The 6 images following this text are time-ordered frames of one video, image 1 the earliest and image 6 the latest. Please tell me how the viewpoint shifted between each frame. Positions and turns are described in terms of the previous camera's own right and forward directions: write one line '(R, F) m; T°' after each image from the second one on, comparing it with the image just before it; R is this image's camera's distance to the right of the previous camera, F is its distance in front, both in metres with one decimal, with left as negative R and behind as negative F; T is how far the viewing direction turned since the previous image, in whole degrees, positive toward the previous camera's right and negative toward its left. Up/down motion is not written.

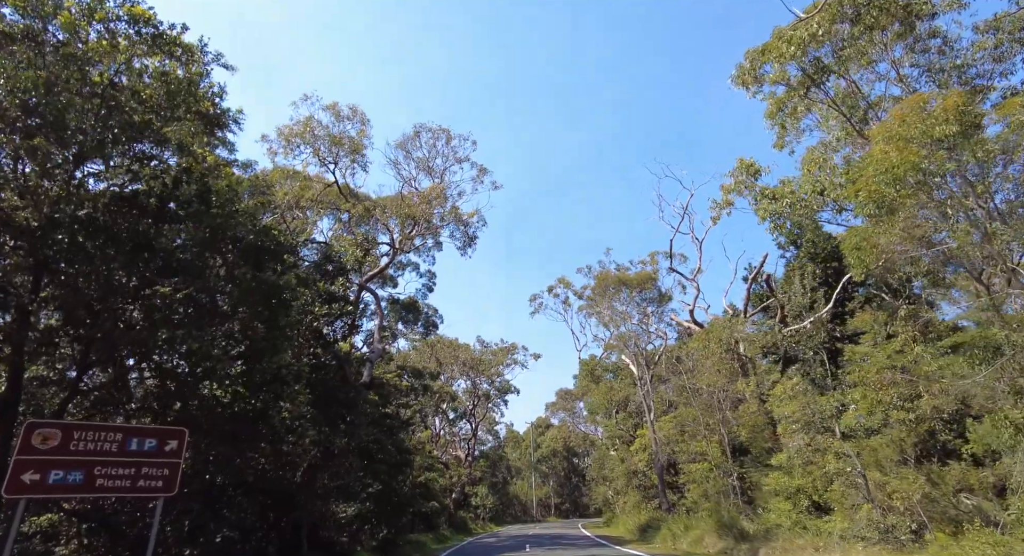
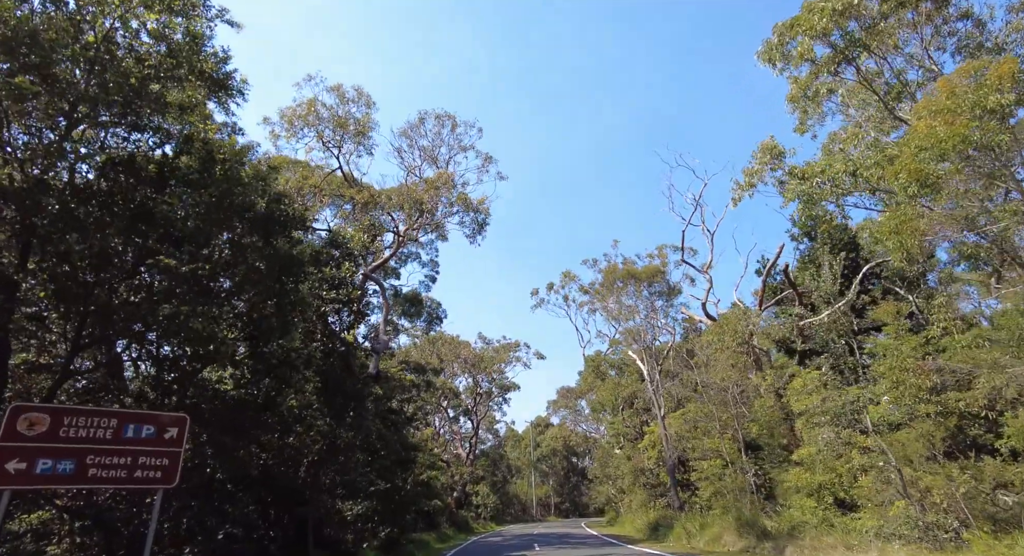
(-0.4, +0.7) m; 0°
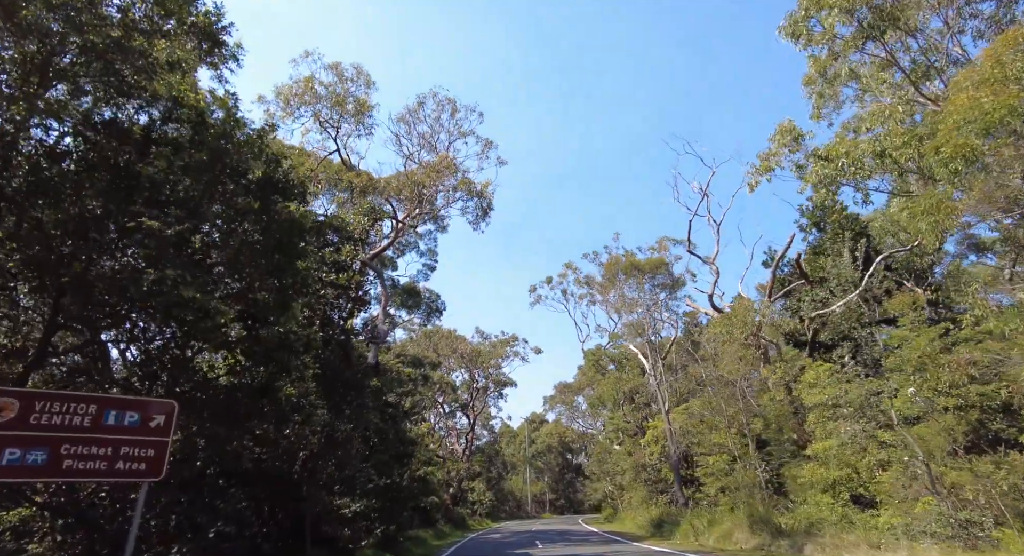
(-0.3, +0.7) m; +1°
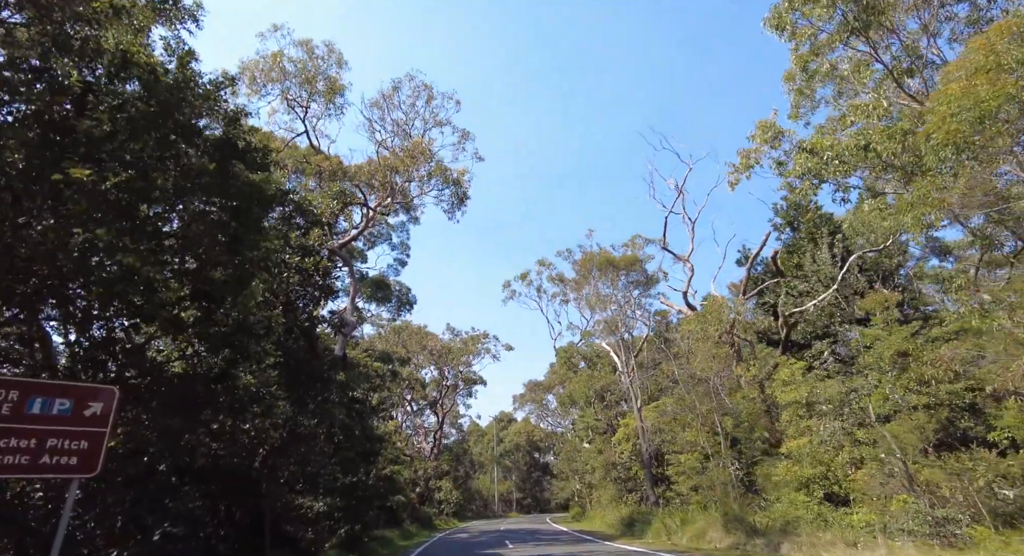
(-0.1, +0.5) m; +3°
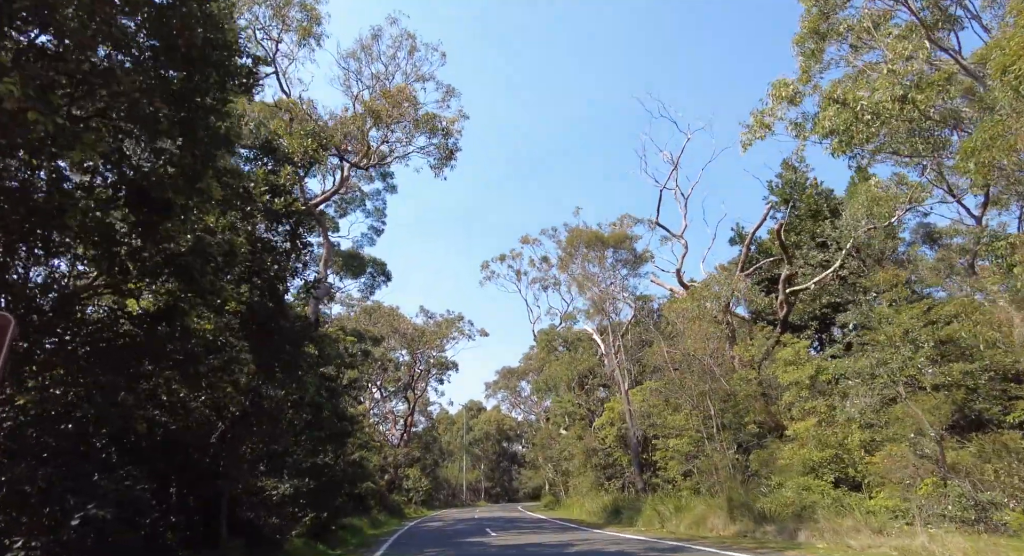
(-0.6, +1.5) m; +3°
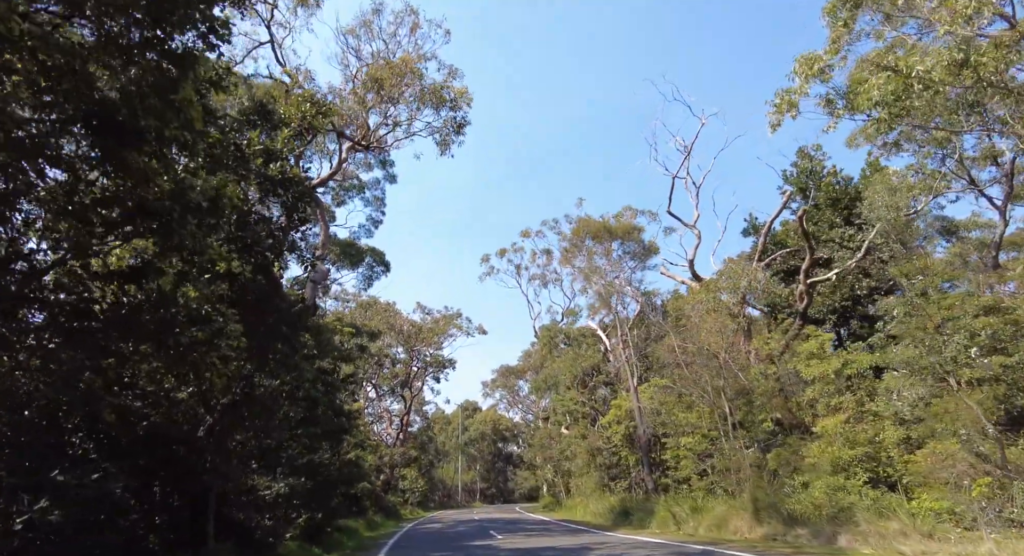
(-0.4, +1.0) m; +1°
